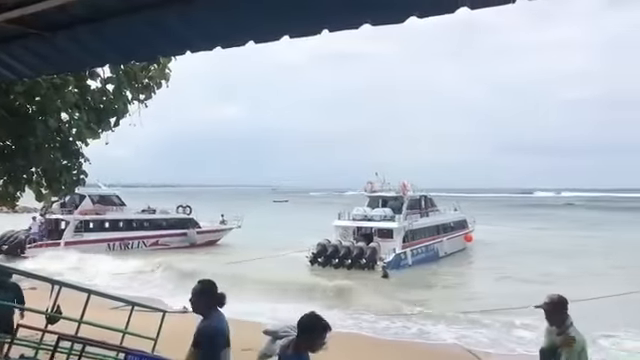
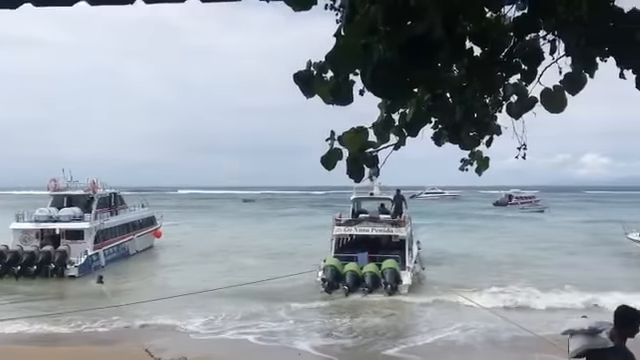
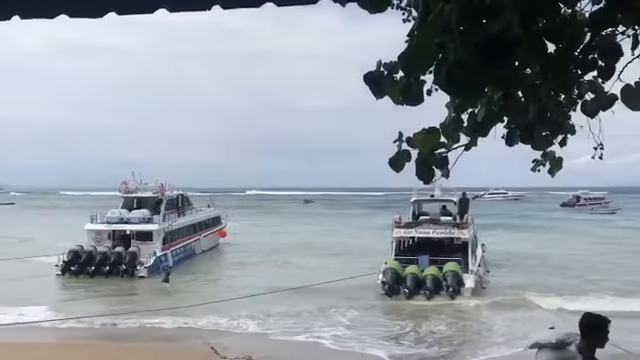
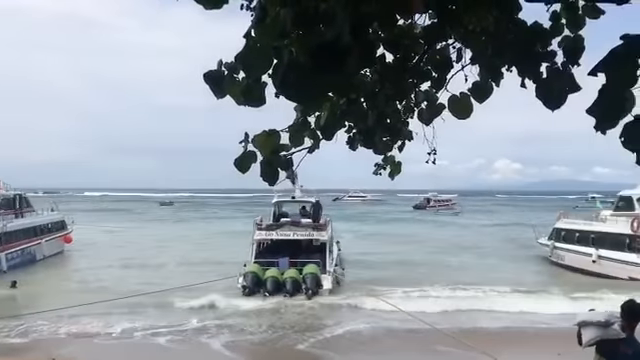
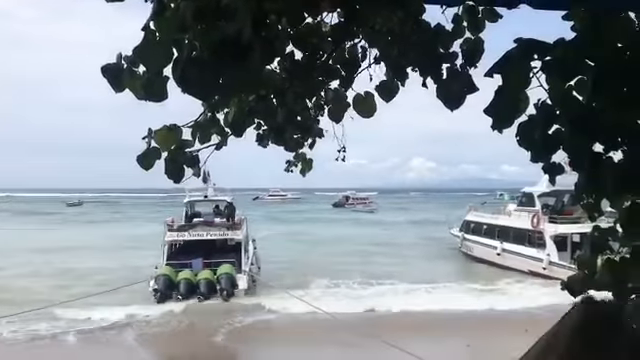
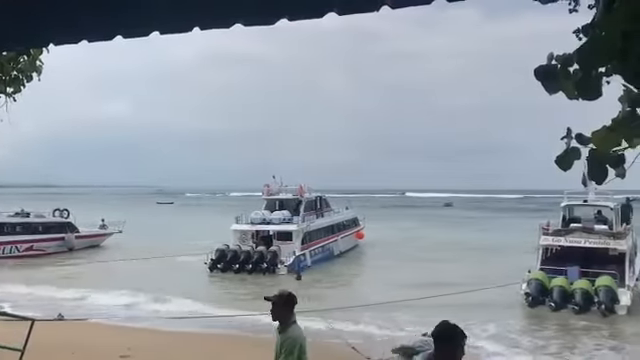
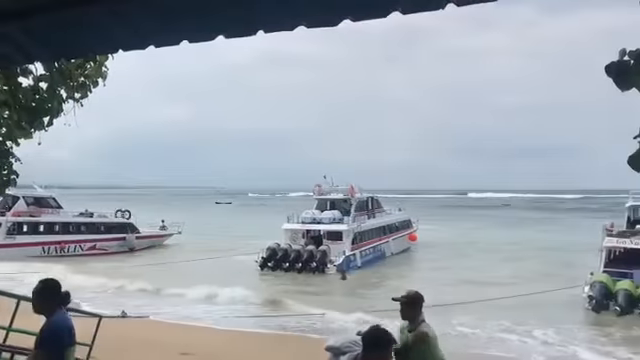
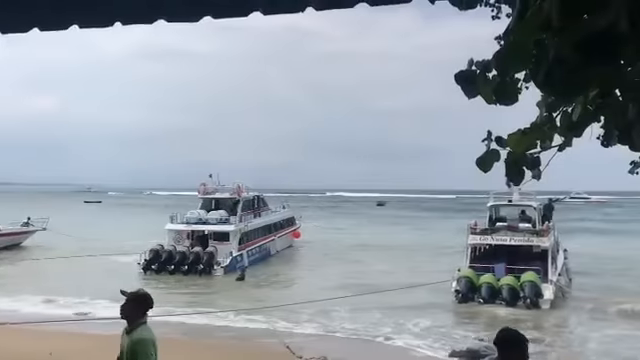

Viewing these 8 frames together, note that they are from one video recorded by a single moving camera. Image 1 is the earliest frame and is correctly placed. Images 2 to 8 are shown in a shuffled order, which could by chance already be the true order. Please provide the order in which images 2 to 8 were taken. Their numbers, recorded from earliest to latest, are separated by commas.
7, 6, 8, 3, 2, 4, 5
